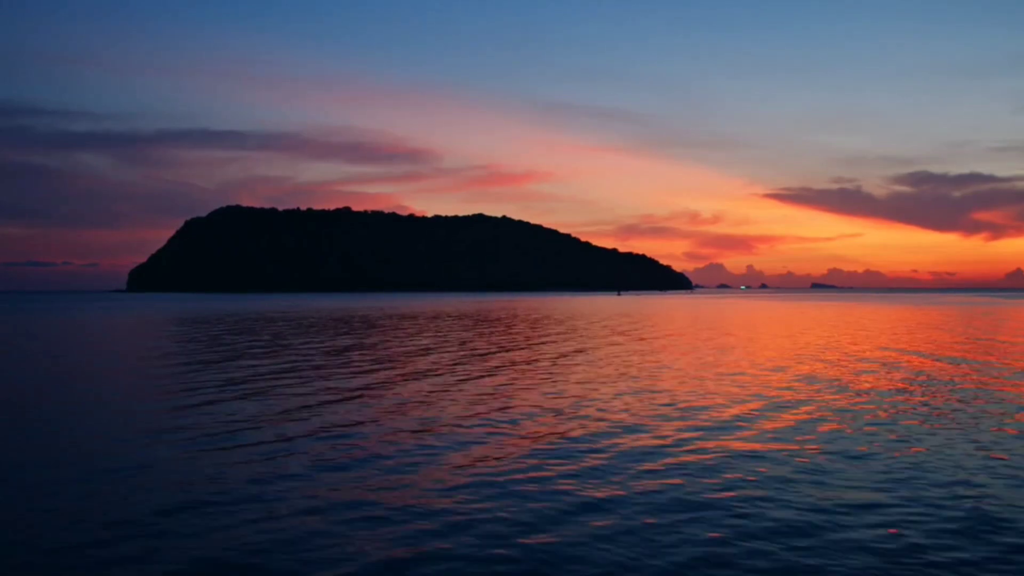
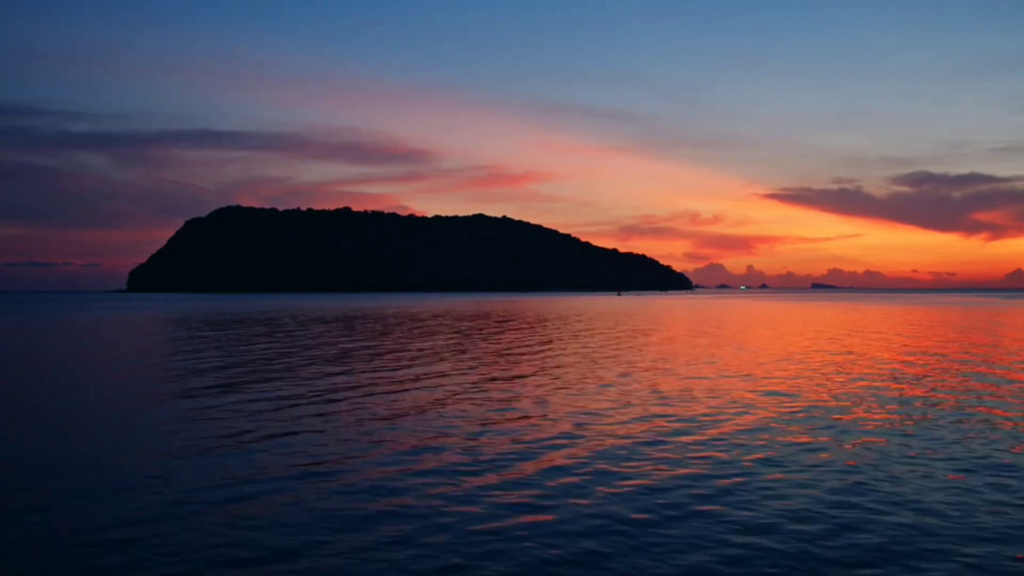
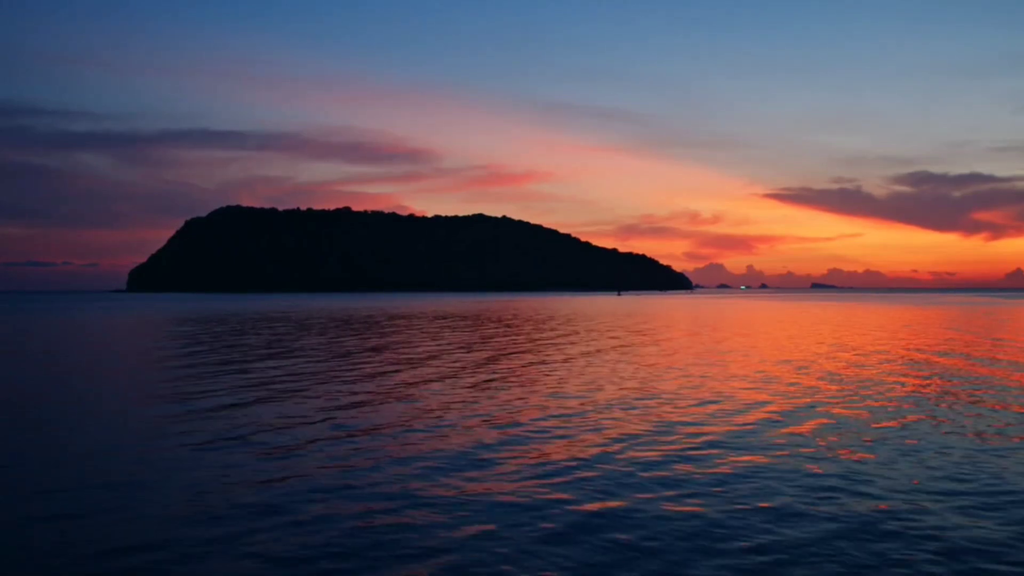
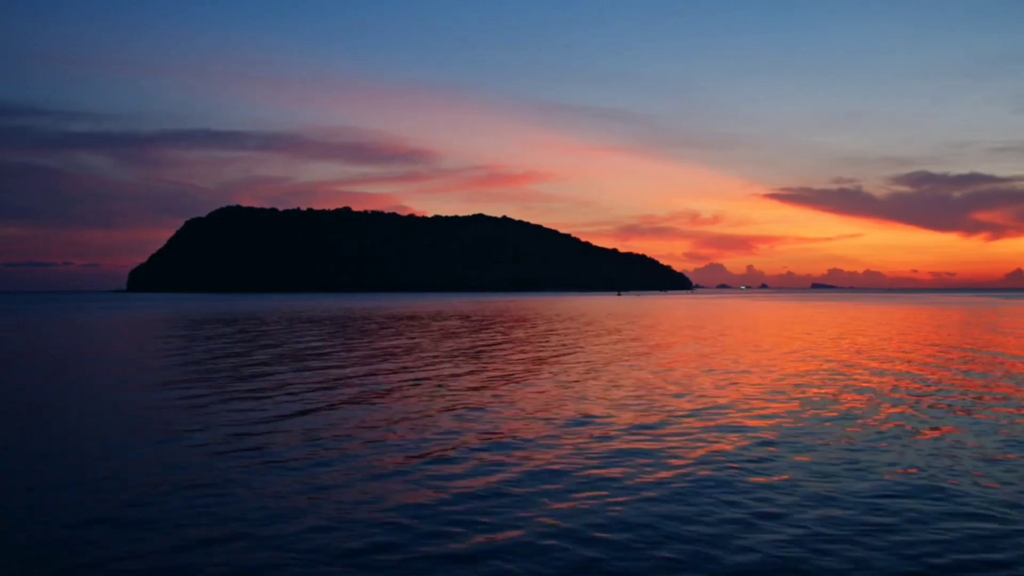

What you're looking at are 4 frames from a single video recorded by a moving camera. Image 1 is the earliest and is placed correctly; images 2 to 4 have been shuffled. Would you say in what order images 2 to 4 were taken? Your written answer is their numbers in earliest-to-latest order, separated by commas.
3, 4, 2
